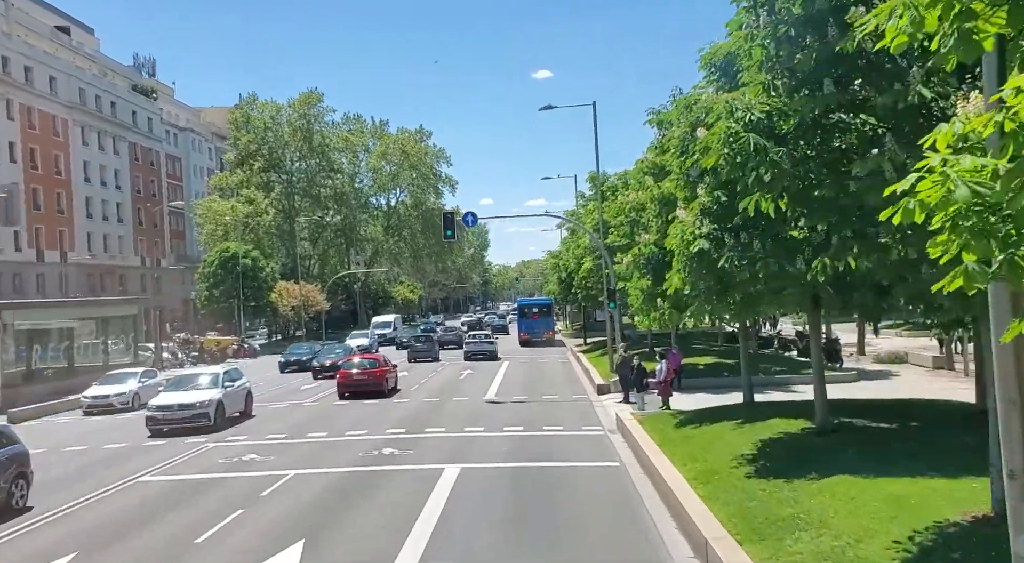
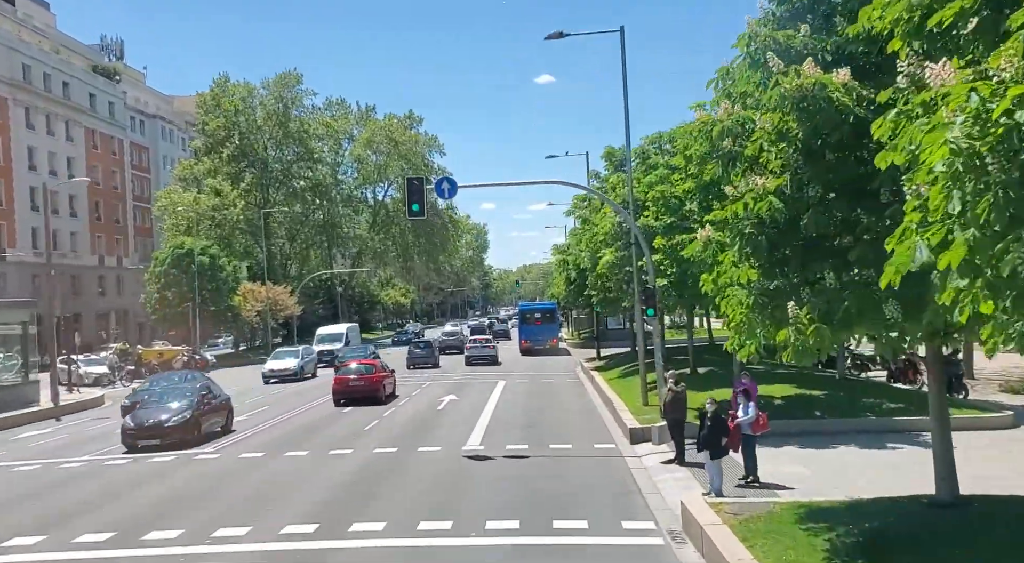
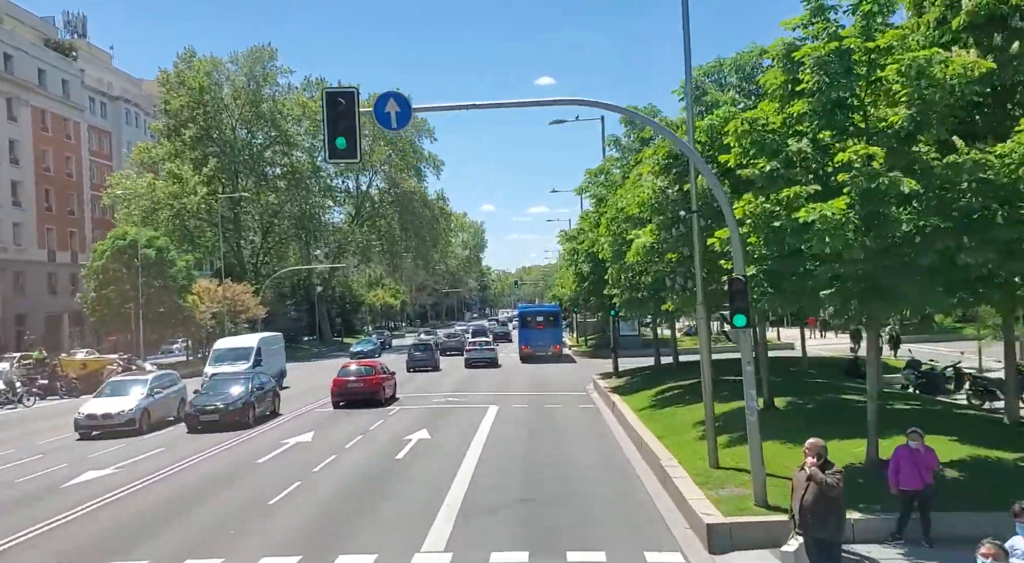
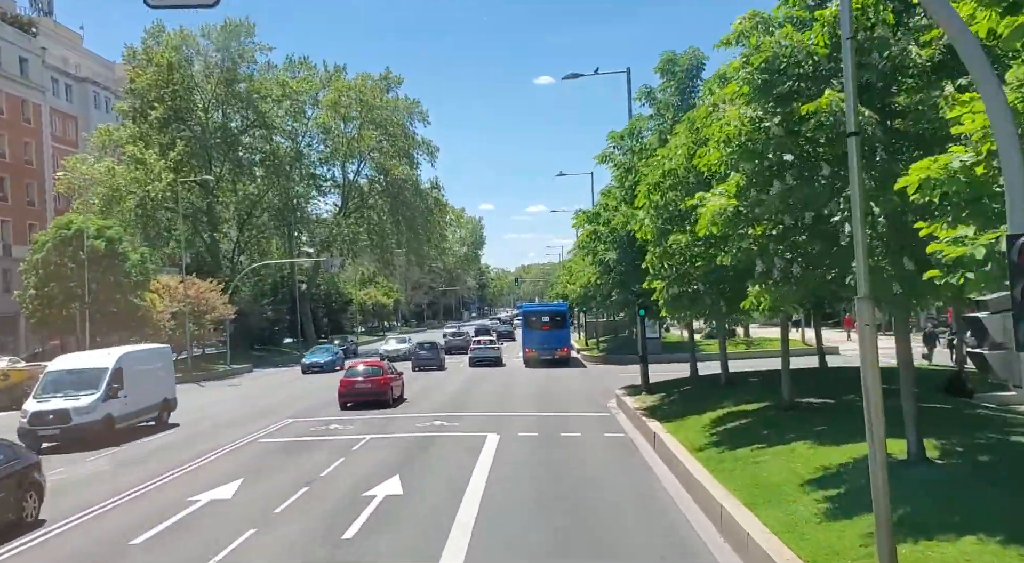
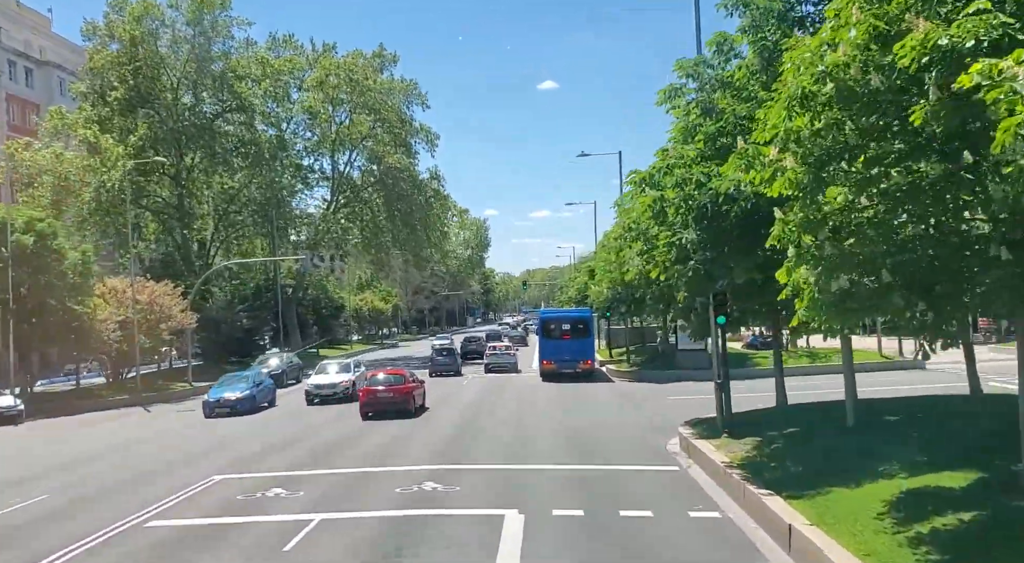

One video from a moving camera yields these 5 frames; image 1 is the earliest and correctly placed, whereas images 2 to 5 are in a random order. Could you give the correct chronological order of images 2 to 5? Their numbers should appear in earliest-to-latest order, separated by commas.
2, 3, 4, 5
